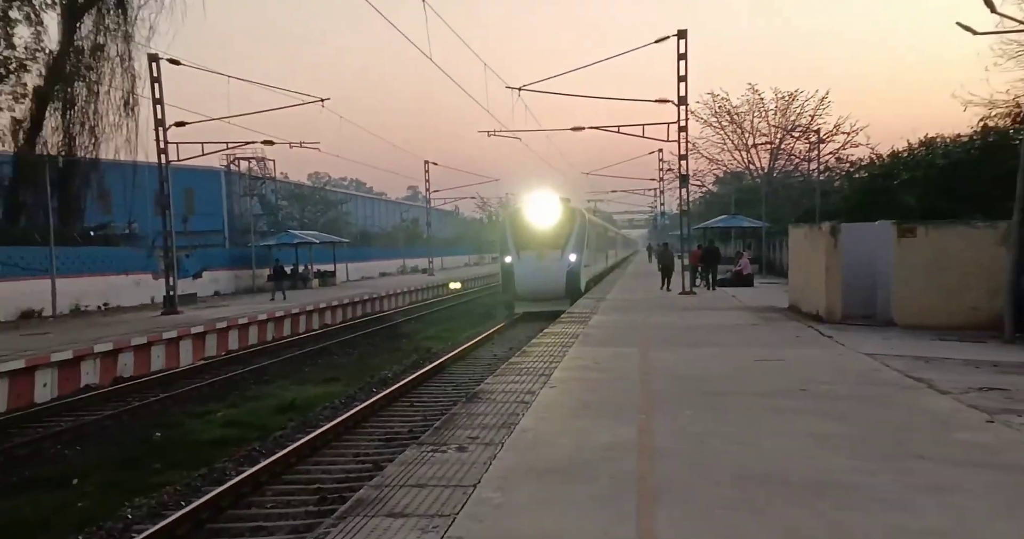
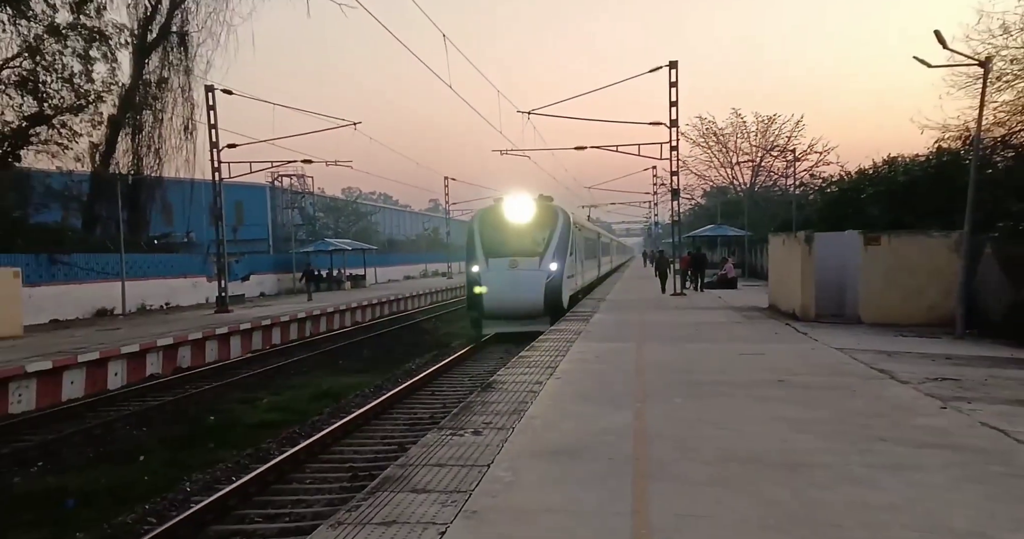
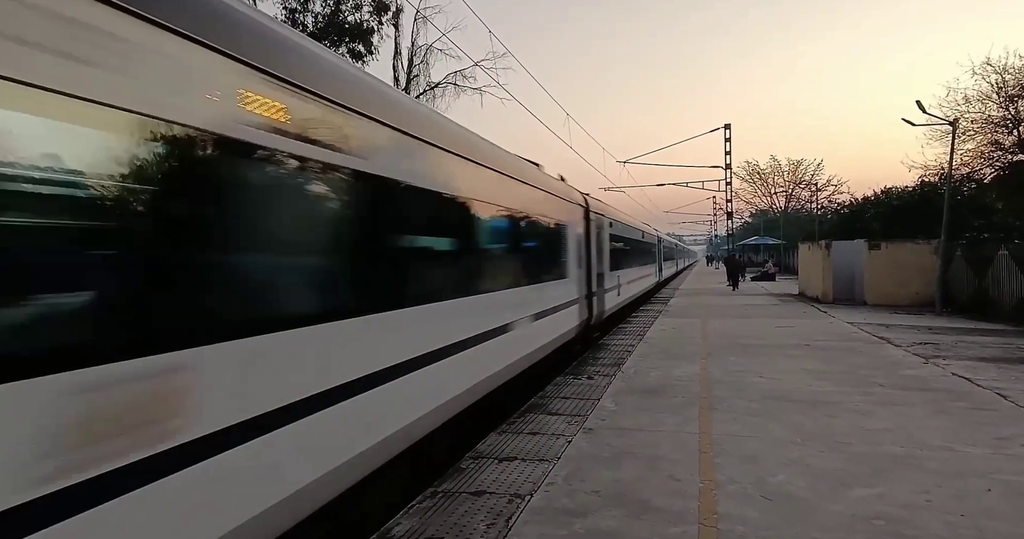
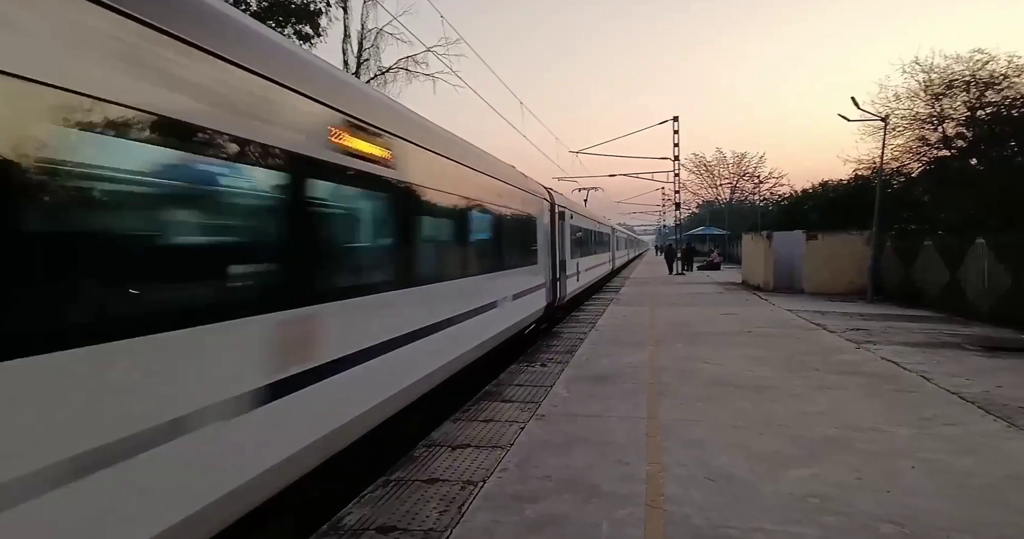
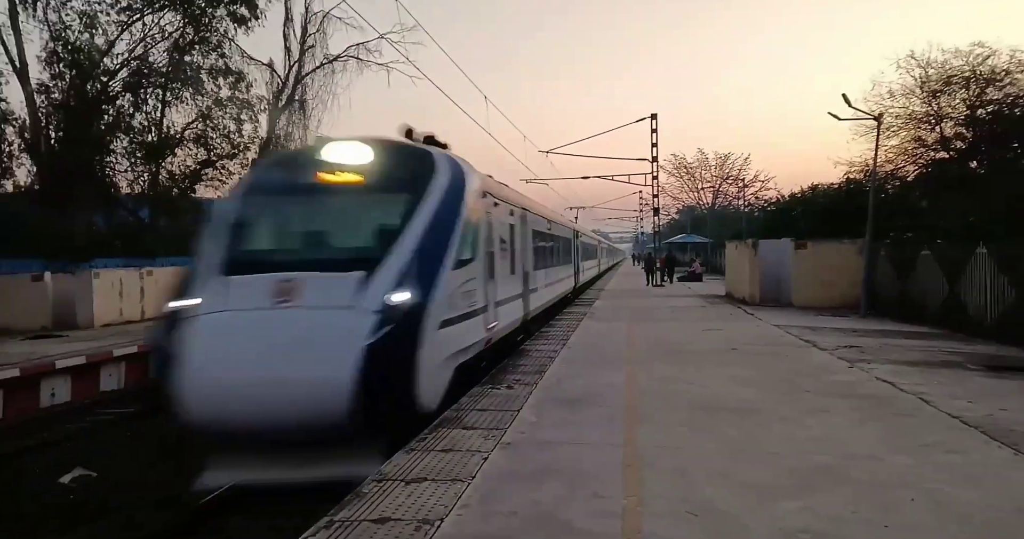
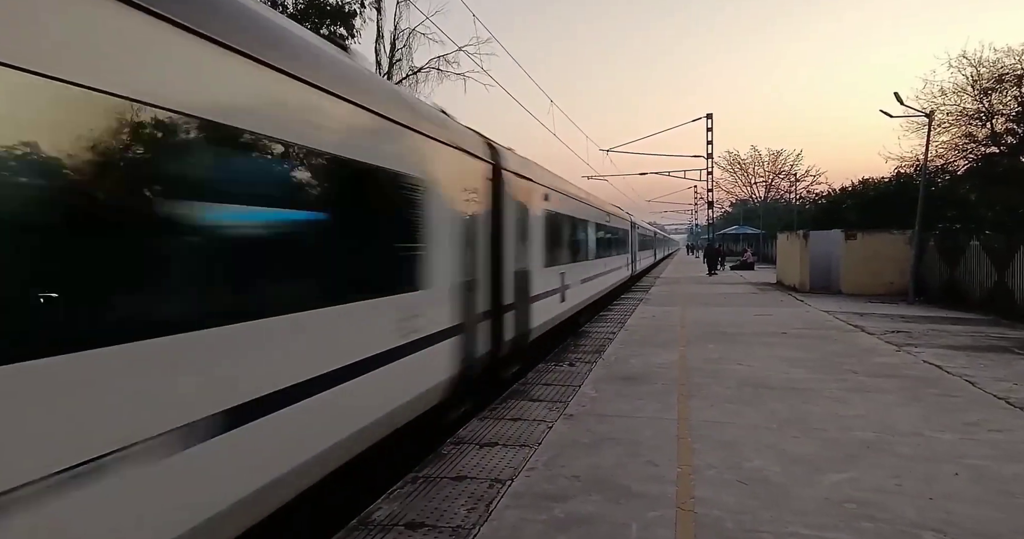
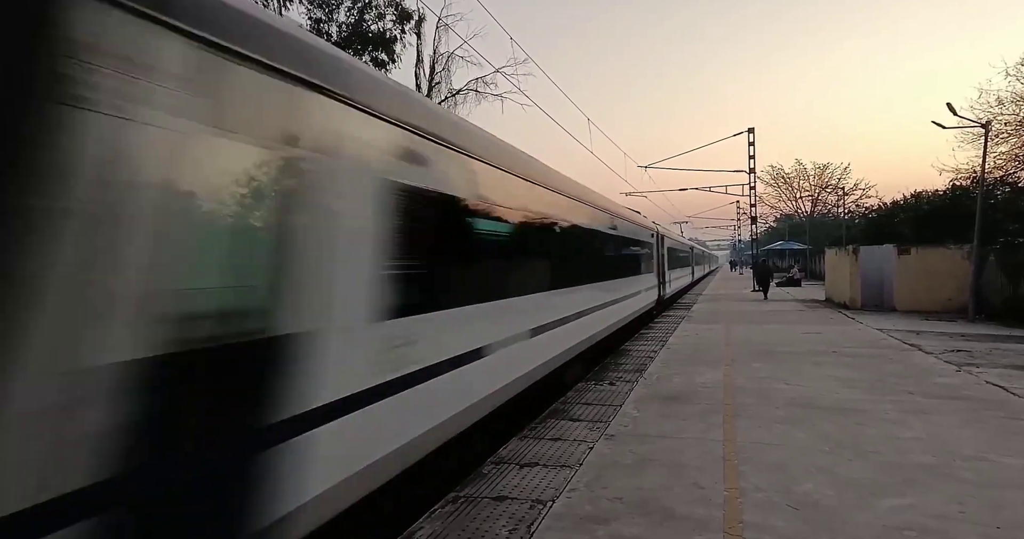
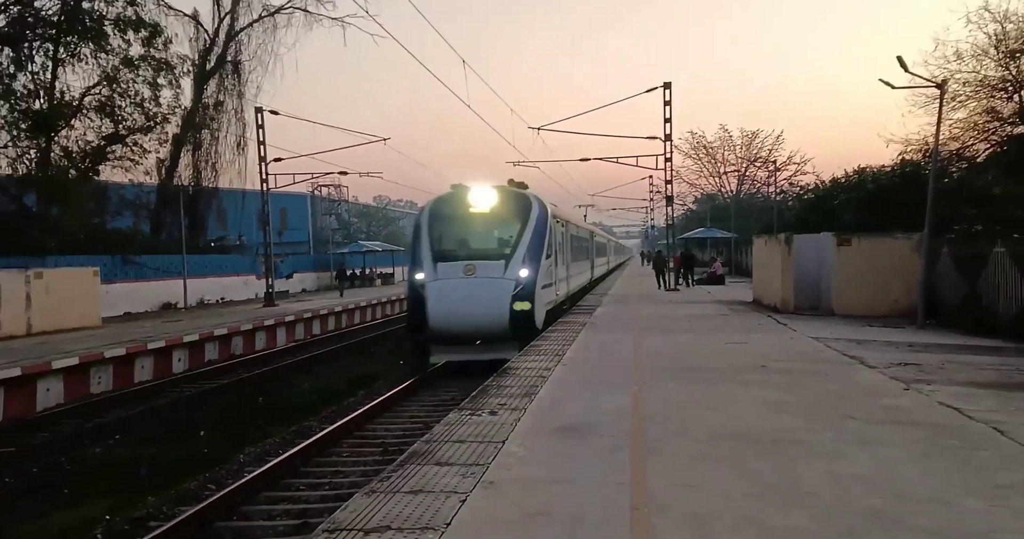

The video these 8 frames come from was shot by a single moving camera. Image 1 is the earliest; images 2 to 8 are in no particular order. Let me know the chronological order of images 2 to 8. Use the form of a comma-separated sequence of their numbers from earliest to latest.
2, 8, 5, 4, 6, 3, 7
